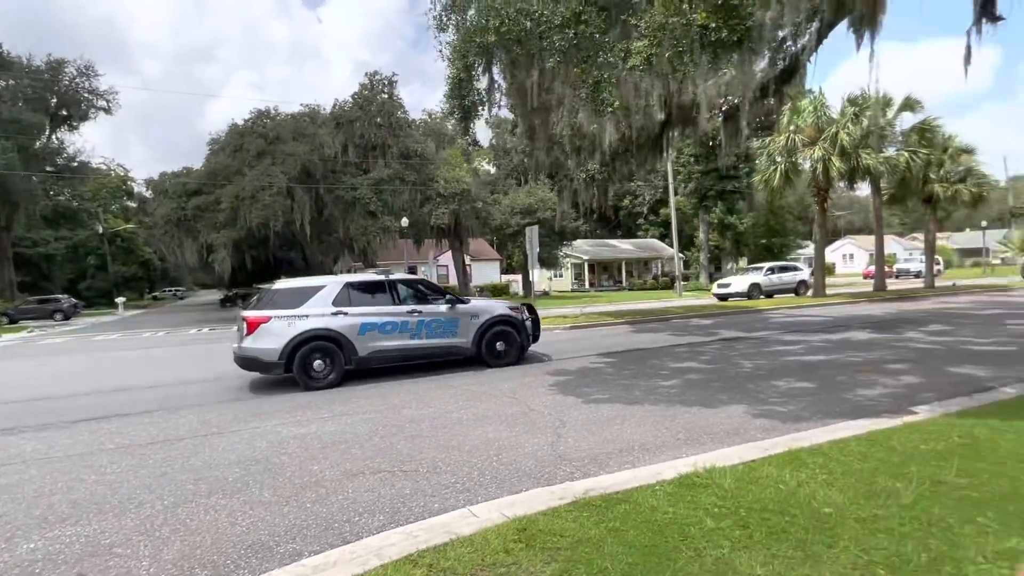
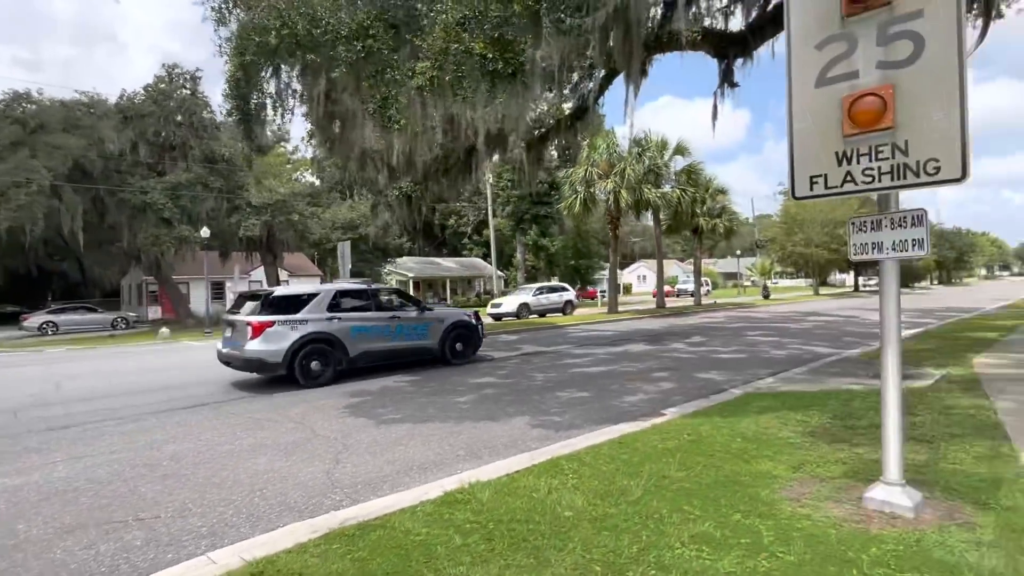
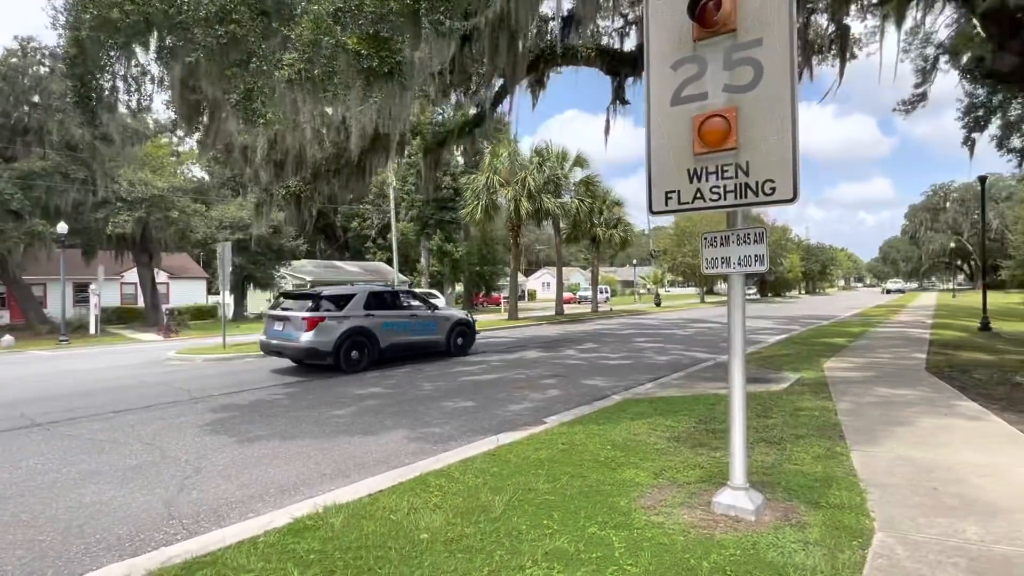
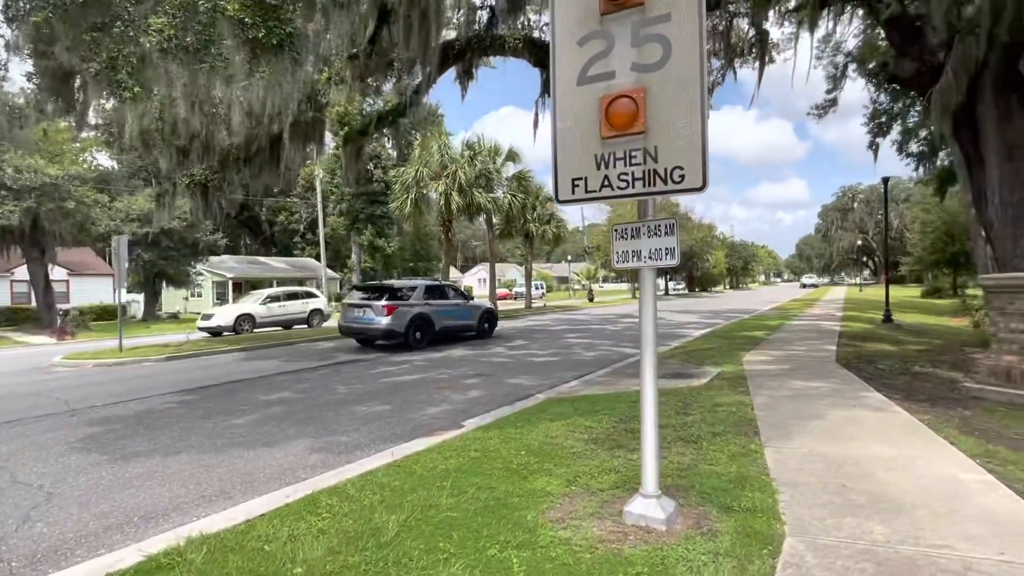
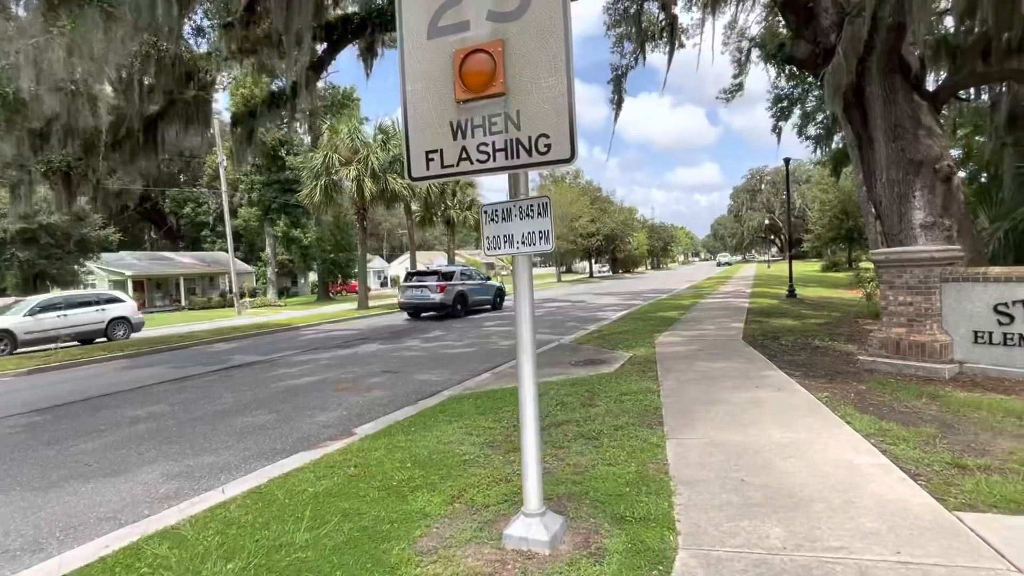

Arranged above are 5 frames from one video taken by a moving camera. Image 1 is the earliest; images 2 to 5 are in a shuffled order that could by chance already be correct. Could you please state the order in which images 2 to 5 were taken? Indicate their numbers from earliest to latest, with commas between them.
2, 3, 4, 5
